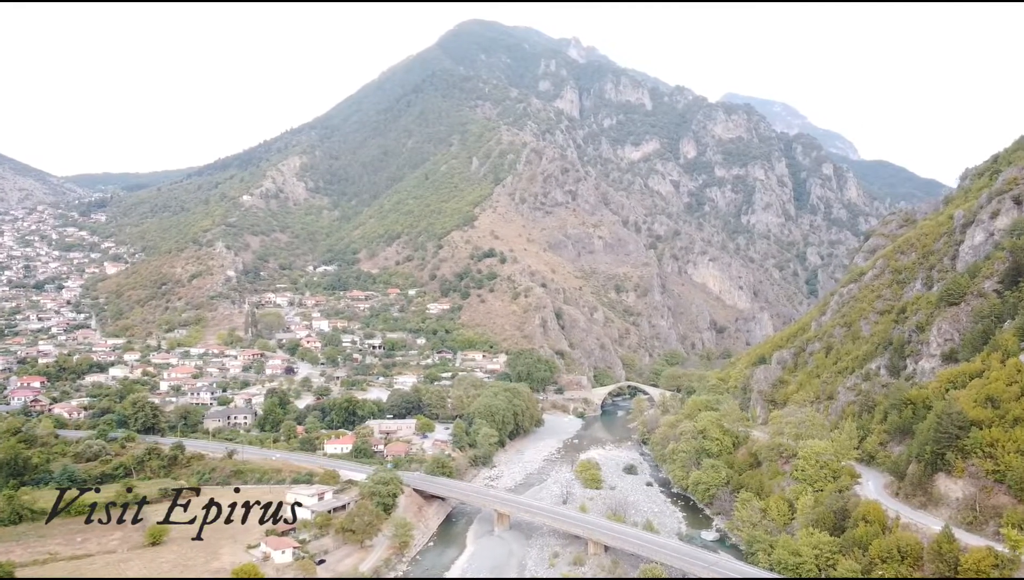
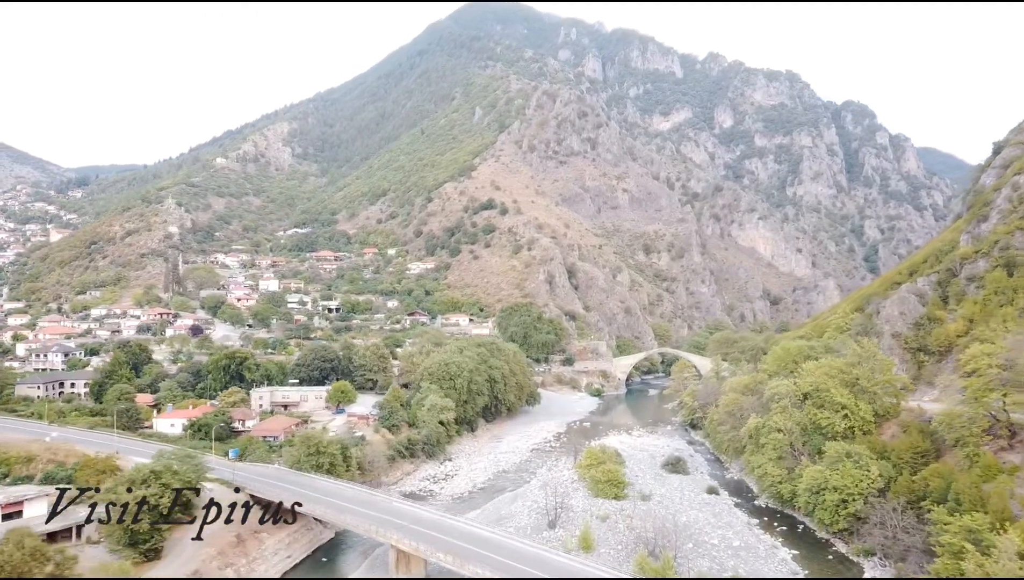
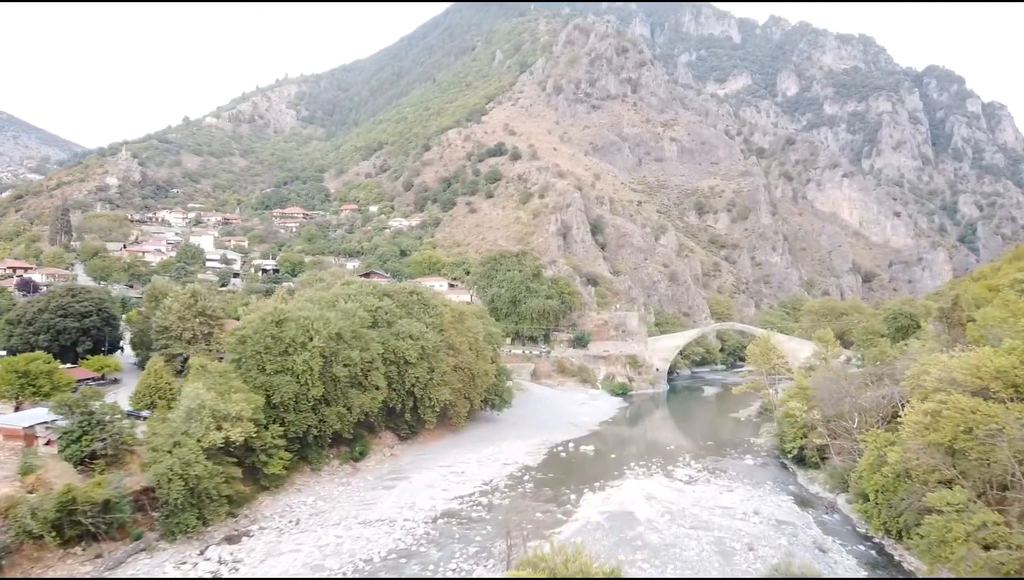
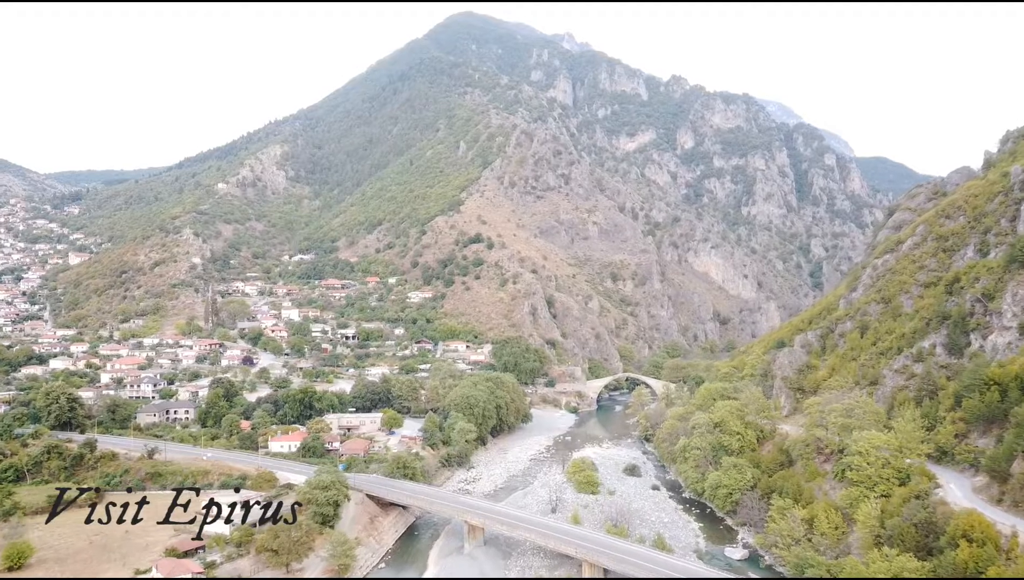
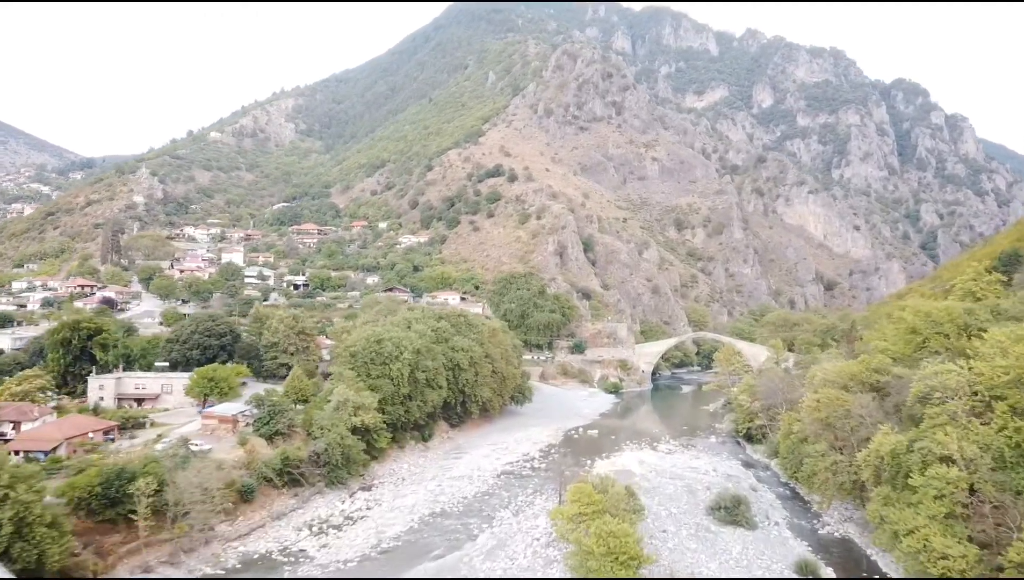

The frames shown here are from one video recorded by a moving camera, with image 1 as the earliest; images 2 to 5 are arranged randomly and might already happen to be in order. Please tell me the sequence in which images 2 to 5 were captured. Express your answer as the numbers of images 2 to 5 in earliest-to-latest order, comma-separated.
4, 2, 5, 3
